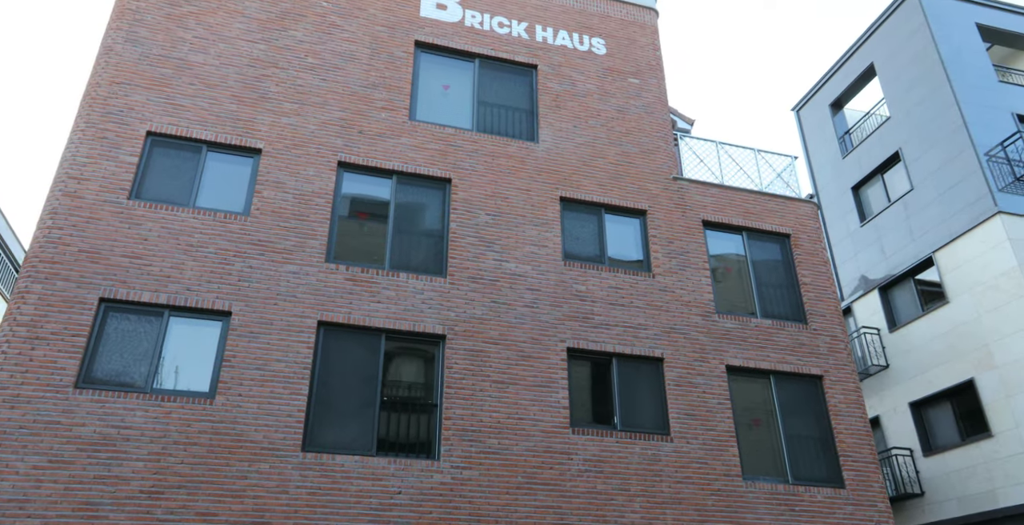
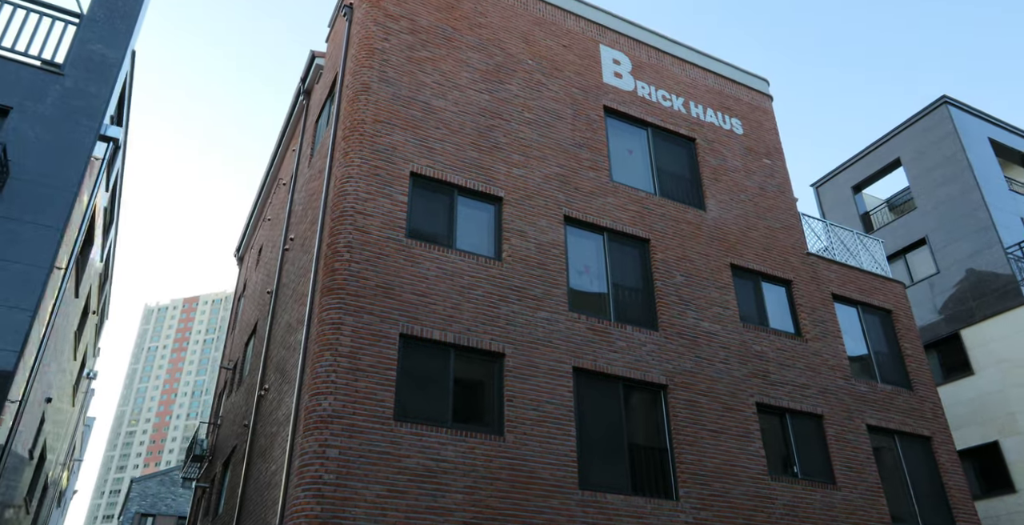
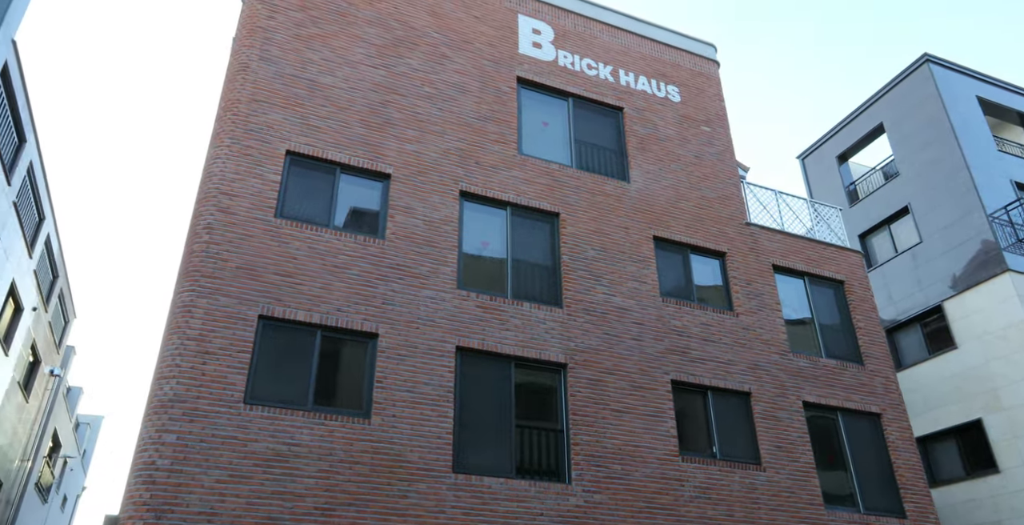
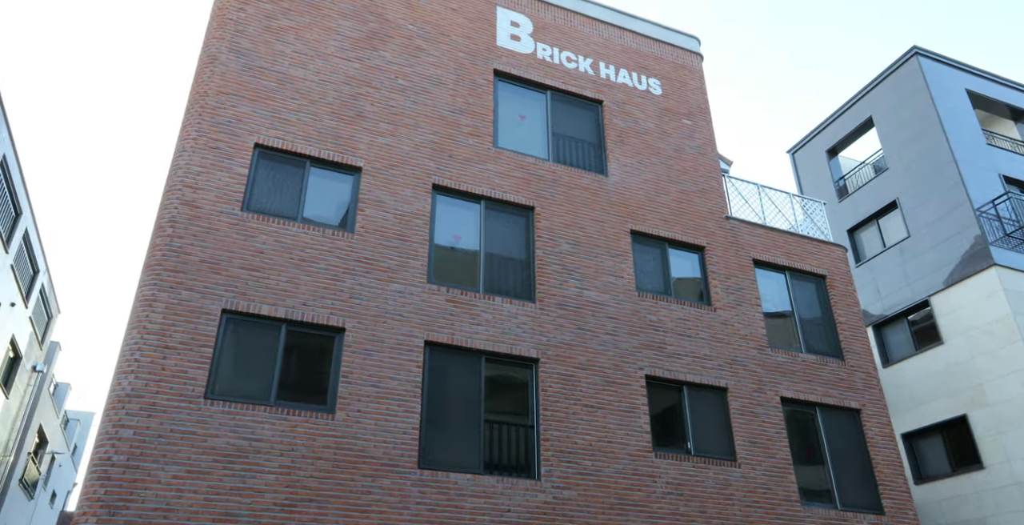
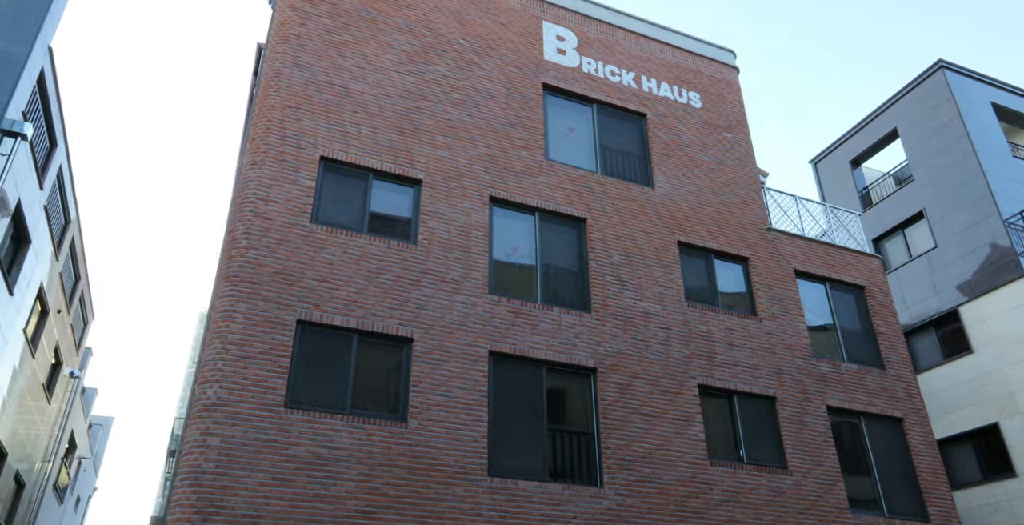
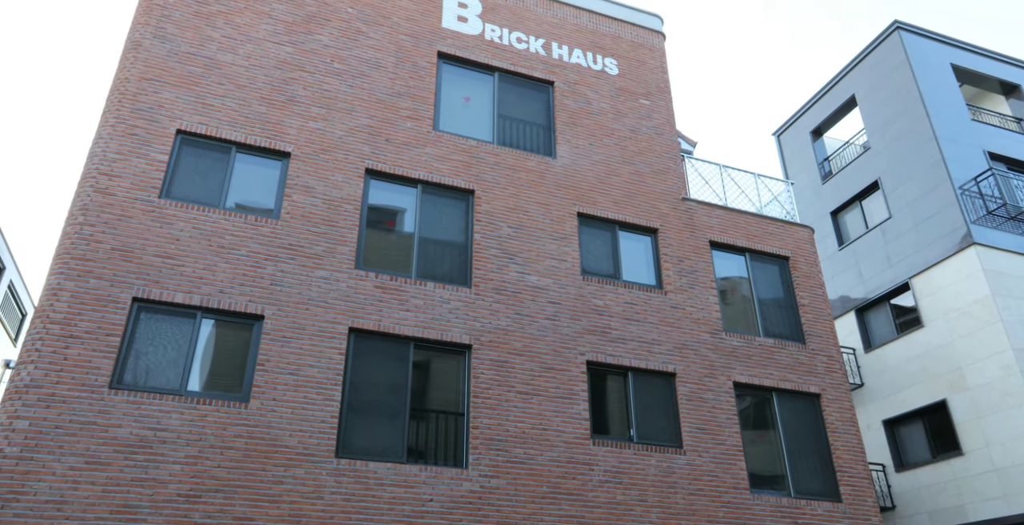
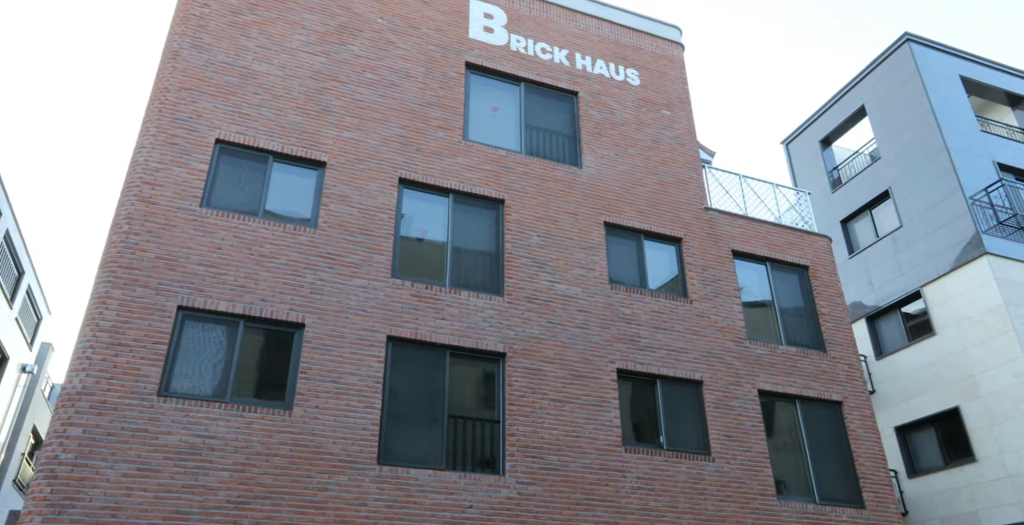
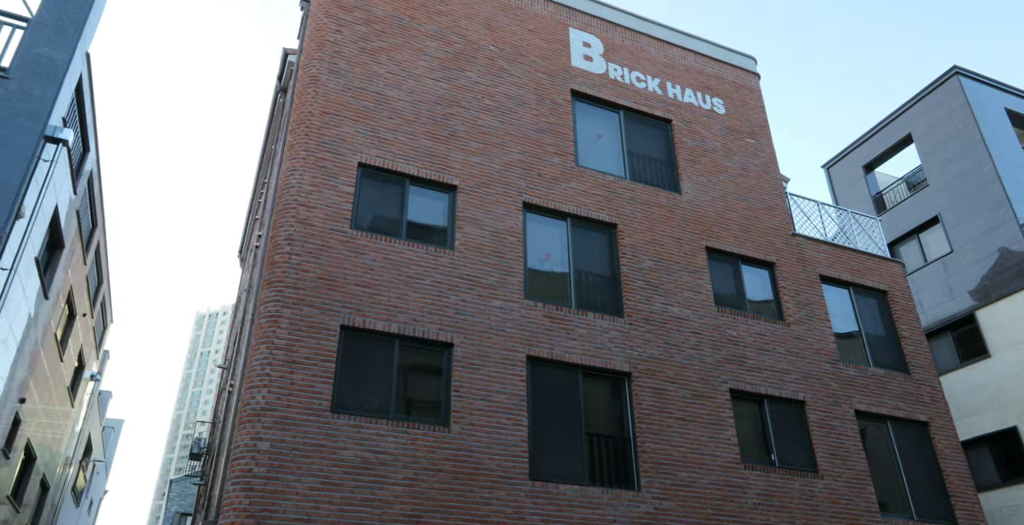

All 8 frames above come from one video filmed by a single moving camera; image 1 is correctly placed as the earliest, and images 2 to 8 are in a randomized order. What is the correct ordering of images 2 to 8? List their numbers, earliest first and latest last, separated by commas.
6, 7, 4, 3, 5, 8, 2
